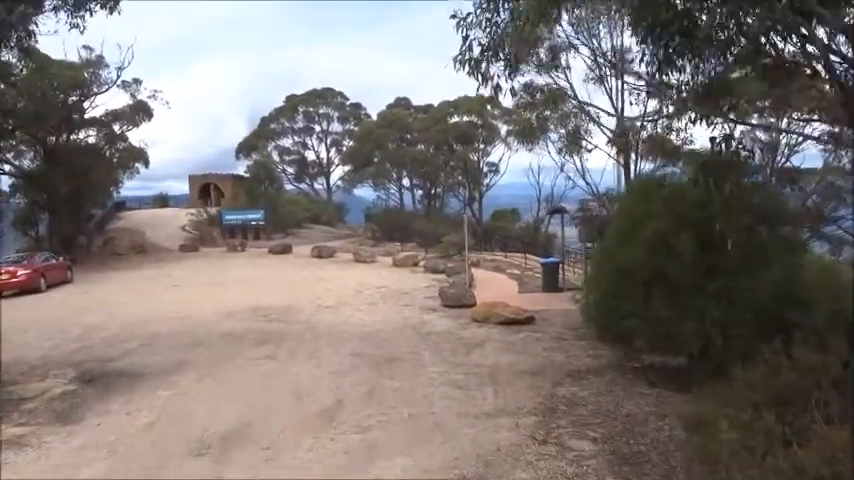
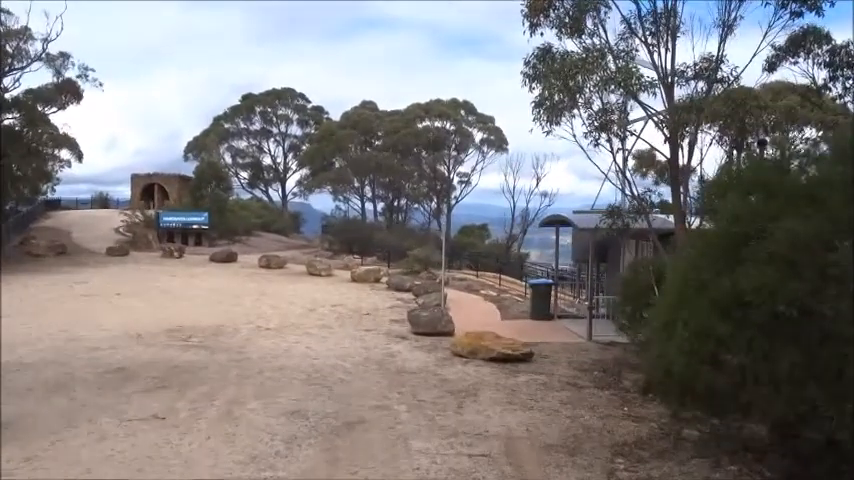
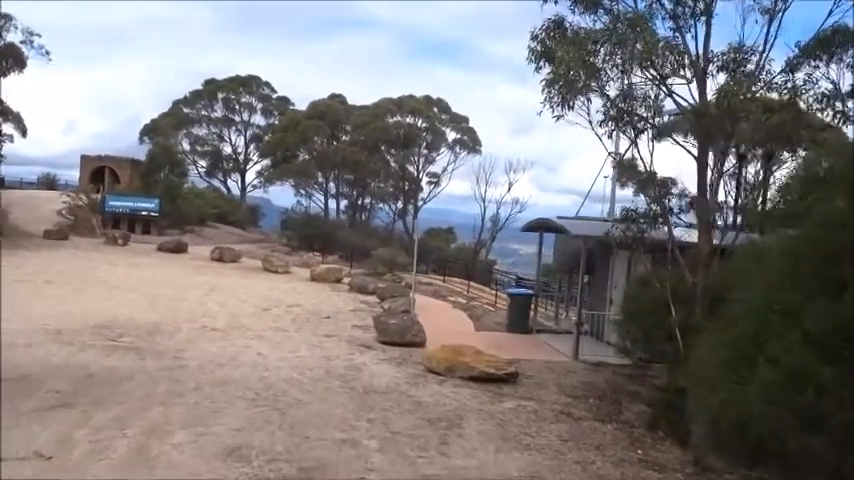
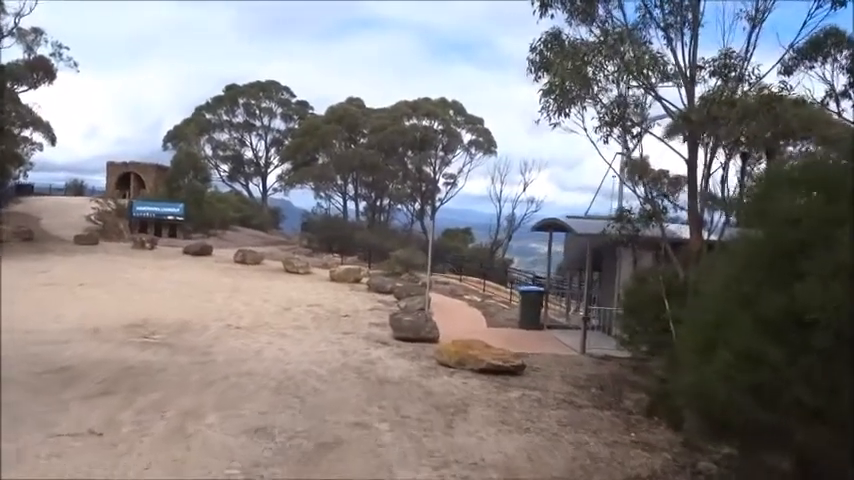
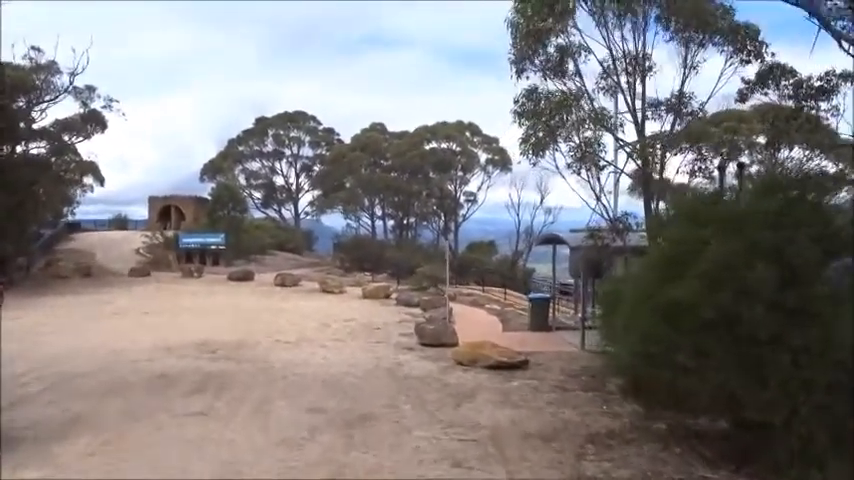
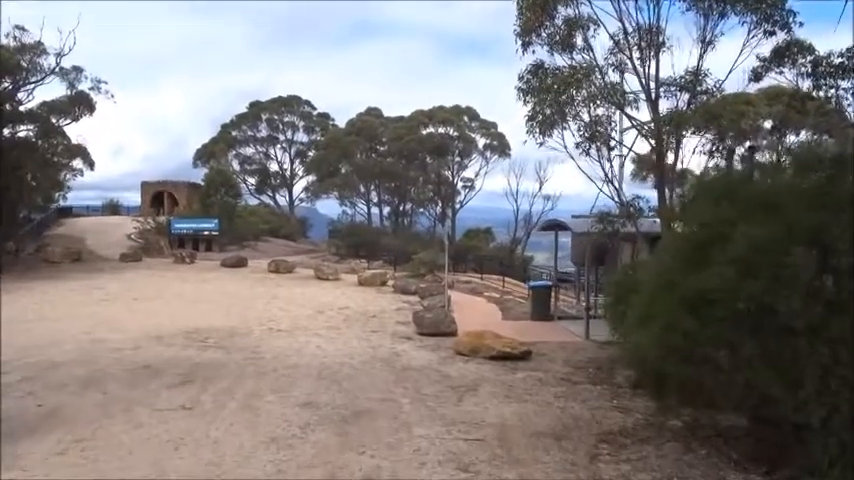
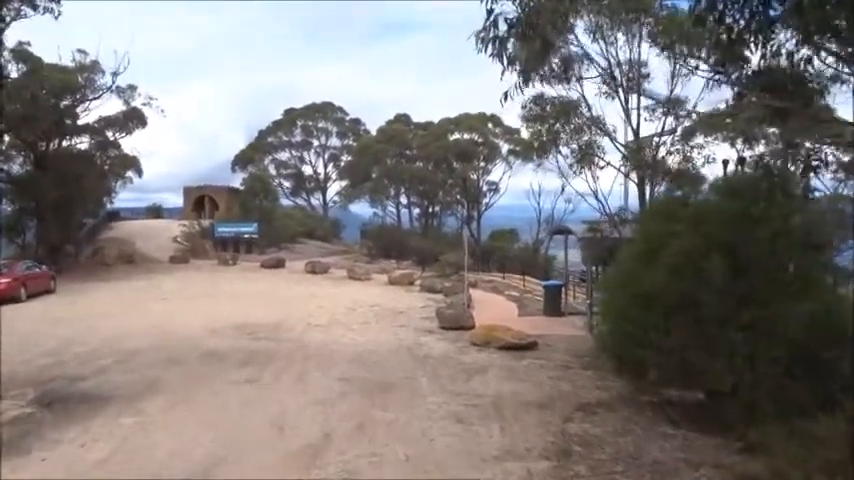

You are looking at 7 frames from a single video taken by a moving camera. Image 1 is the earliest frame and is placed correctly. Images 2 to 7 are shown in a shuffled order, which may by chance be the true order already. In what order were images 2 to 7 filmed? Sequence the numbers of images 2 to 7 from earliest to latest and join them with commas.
7, 5, 6, 2, 4, 3
